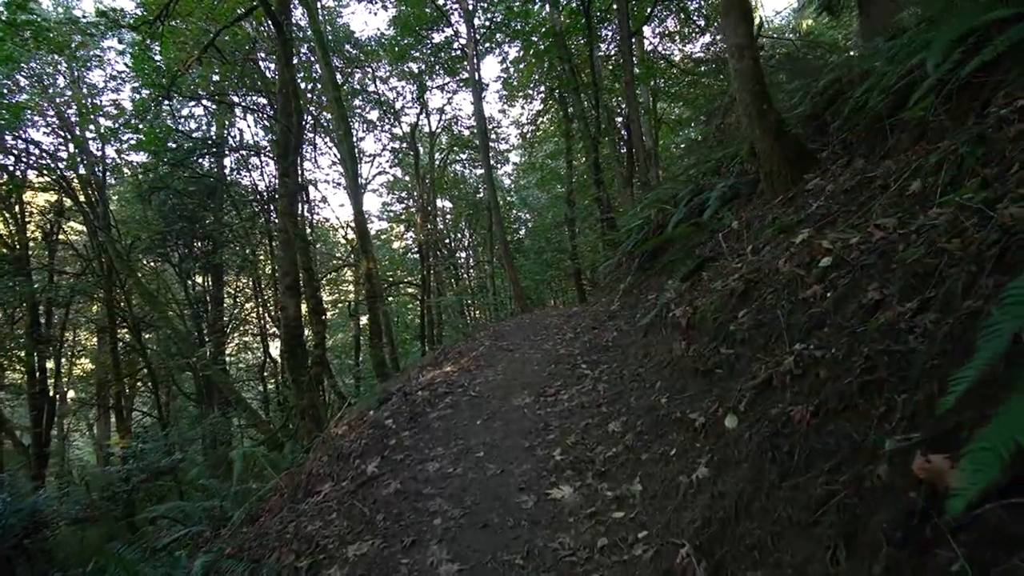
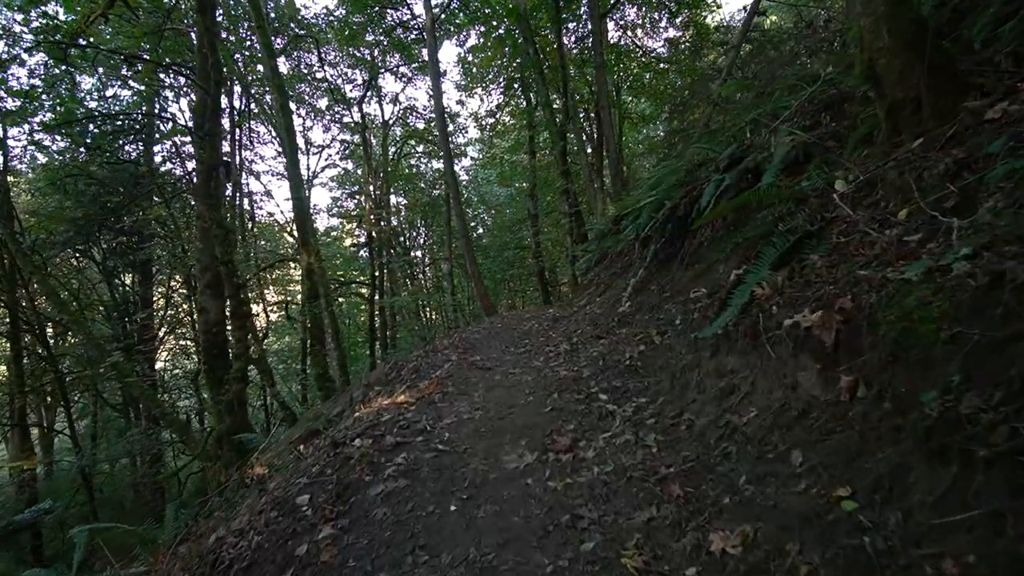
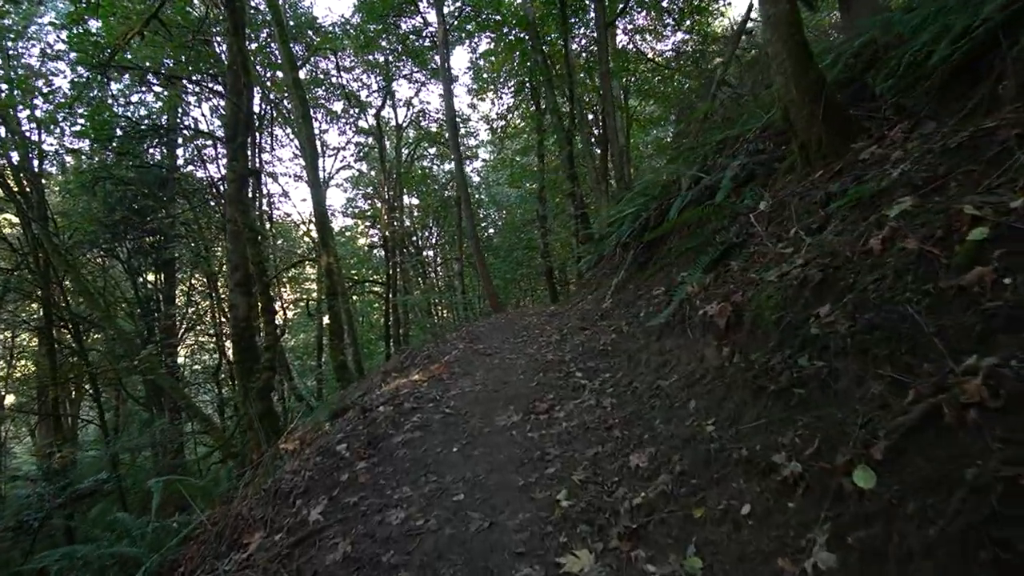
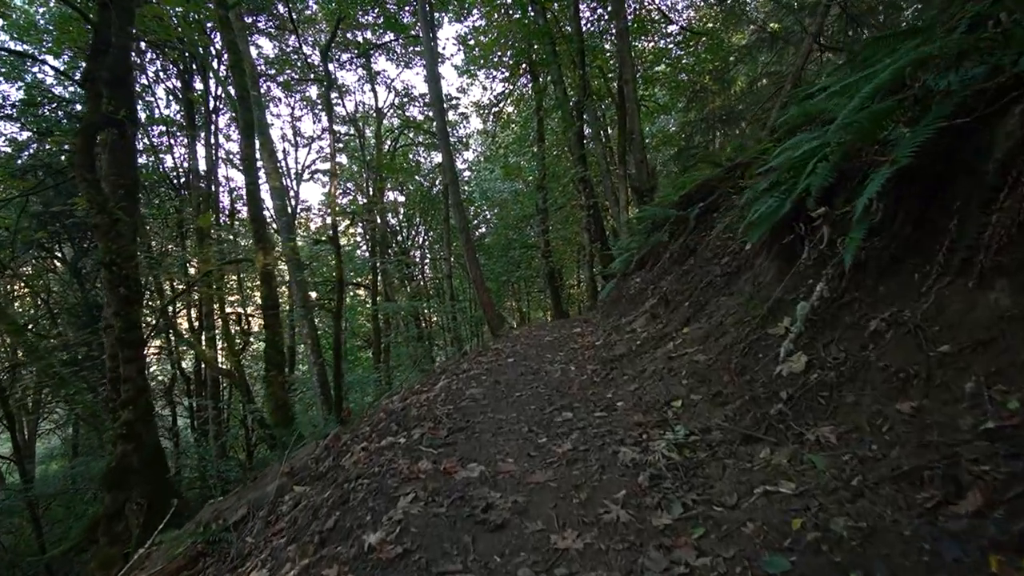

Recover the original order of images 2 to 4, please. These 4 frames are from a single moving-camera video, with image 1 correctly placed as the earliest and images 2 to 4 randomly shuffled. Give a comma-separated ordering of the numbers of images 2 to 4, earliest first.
3, 2, 4
